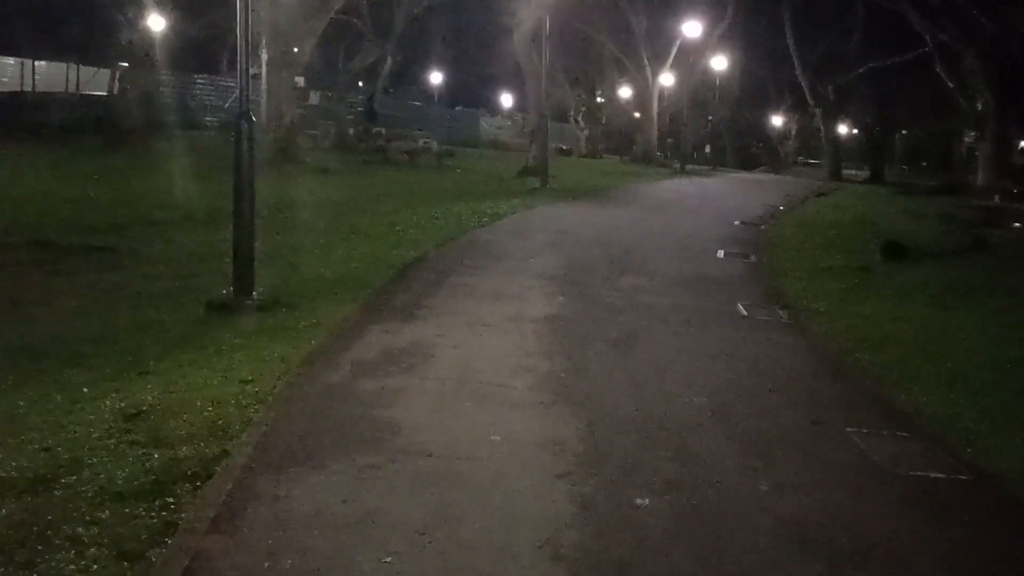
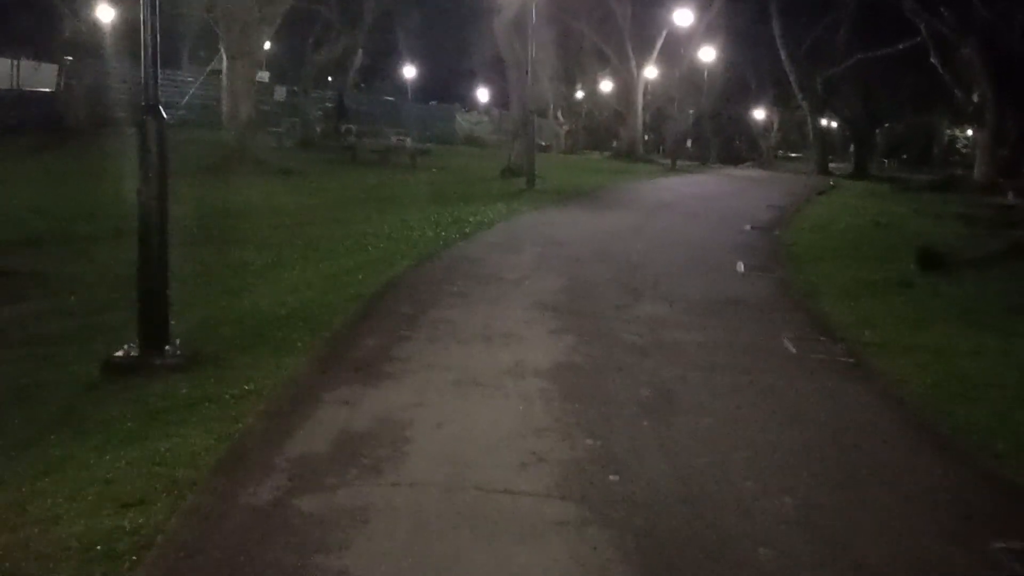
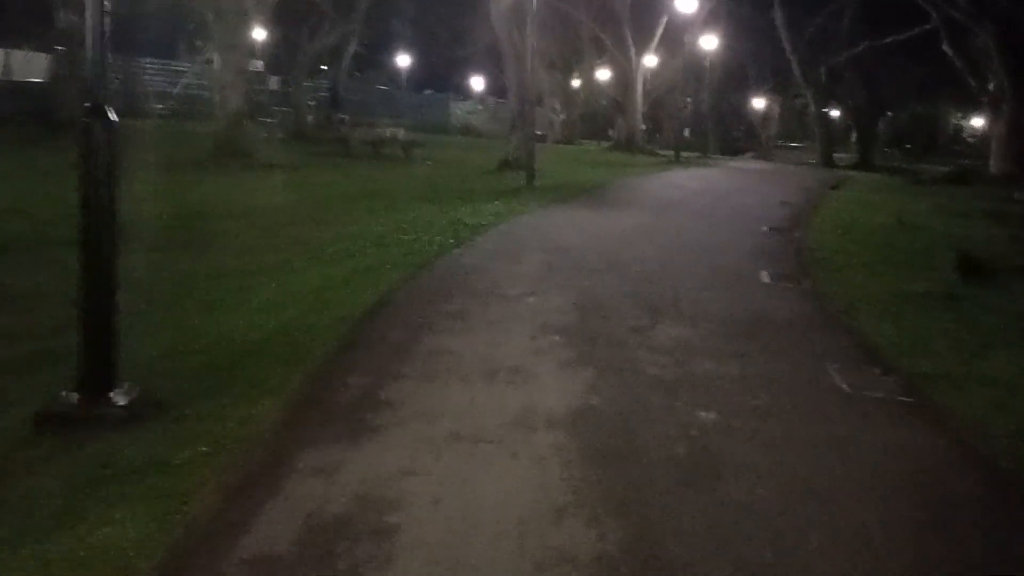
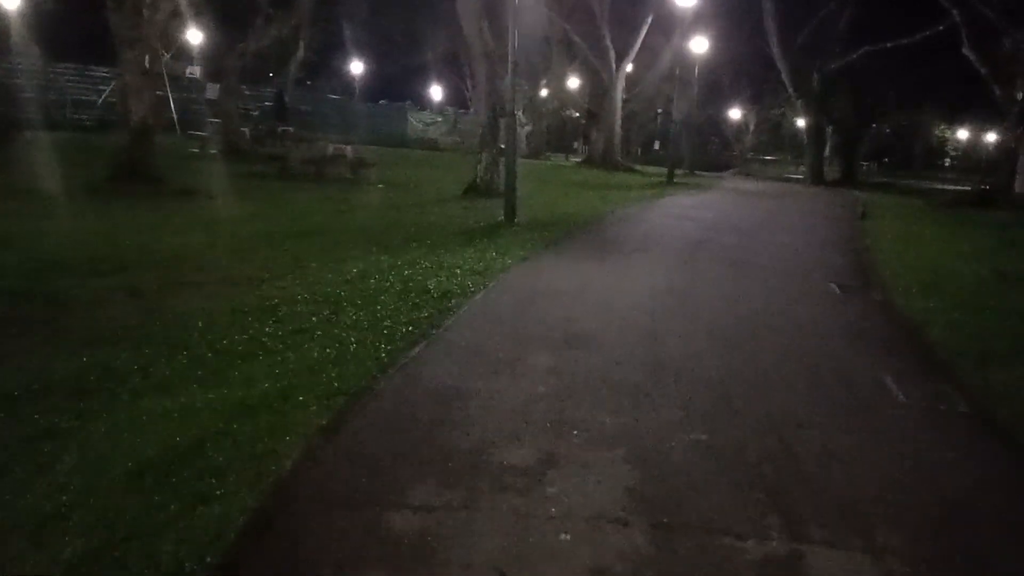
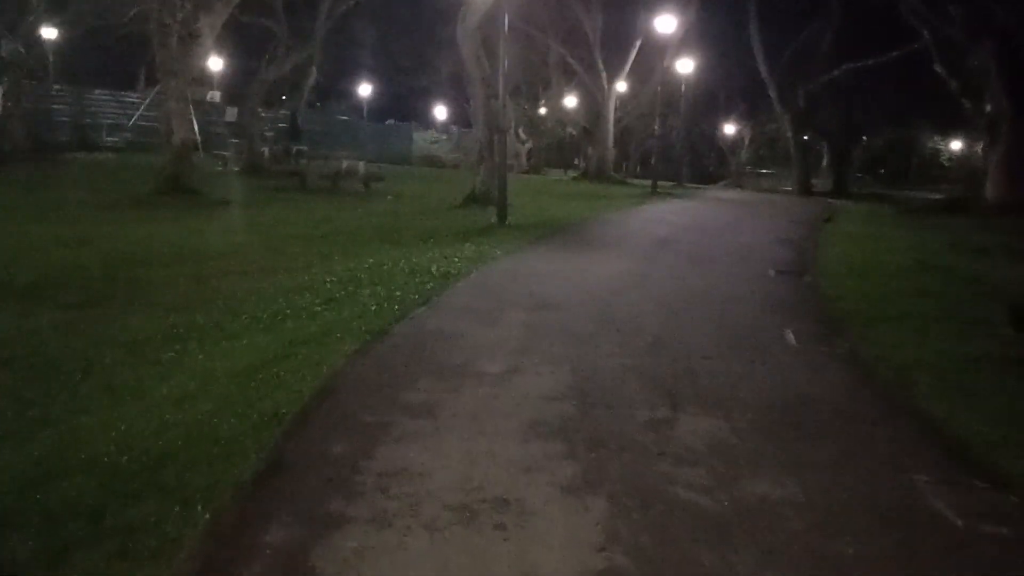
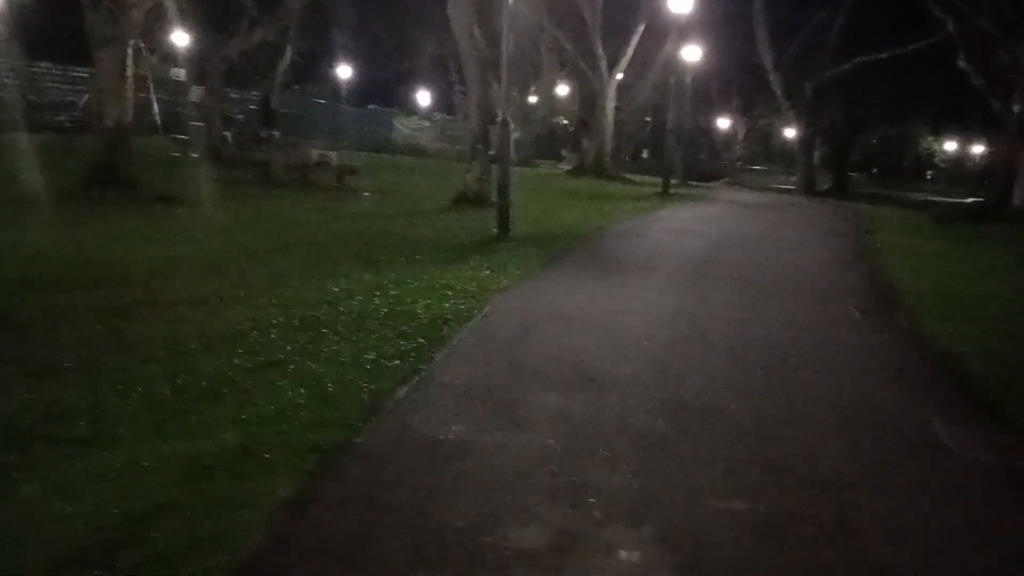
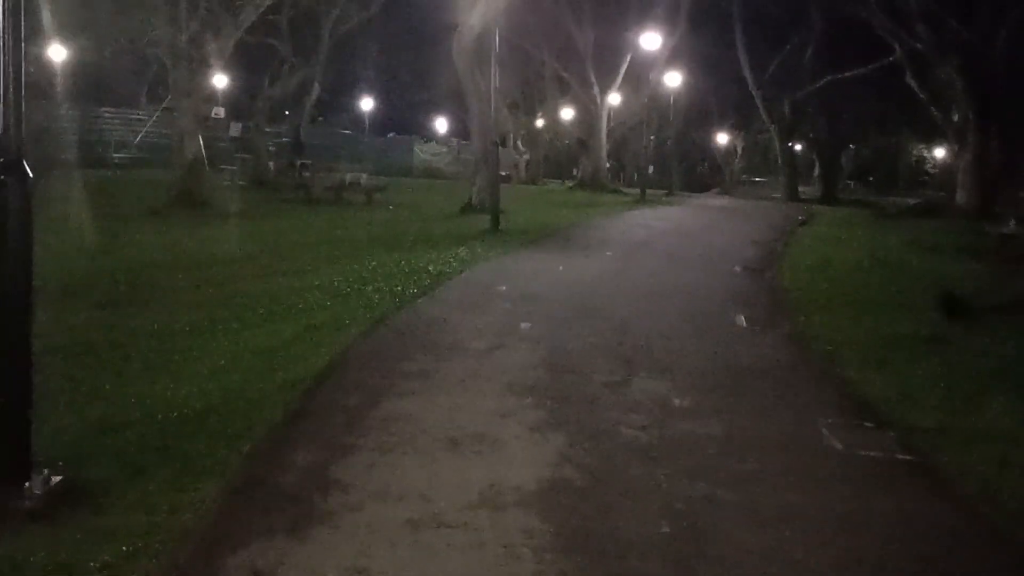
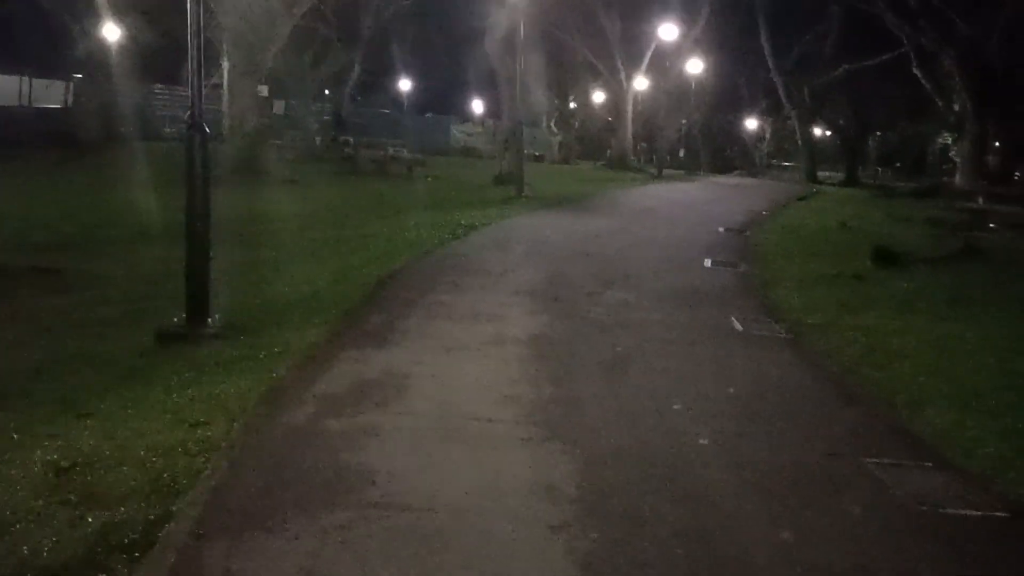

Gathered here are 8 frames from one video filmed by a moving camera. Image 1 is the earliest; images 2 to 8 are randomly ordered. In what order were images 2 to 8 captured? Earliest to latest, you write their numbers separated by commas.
8, 2, 3, 7, 5, 4, 6
